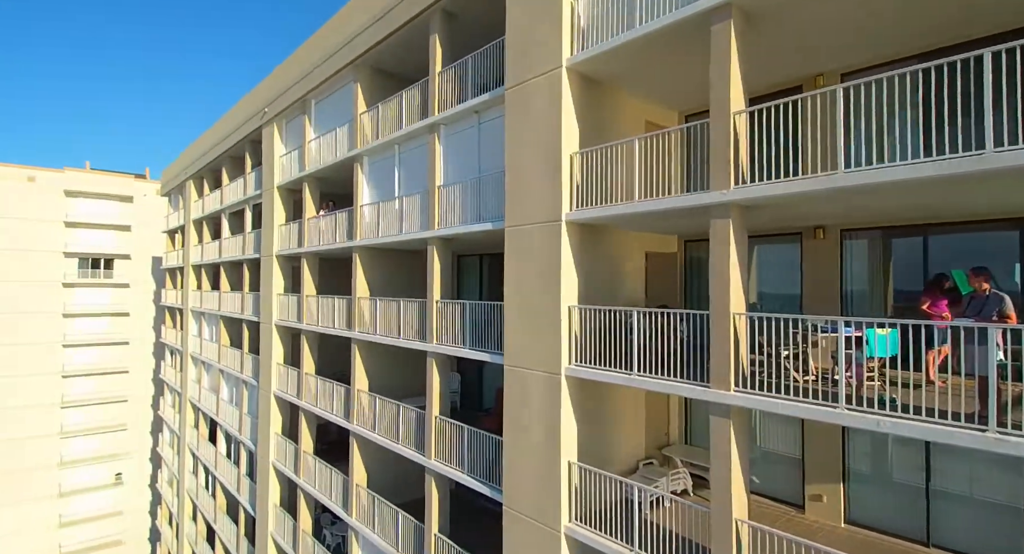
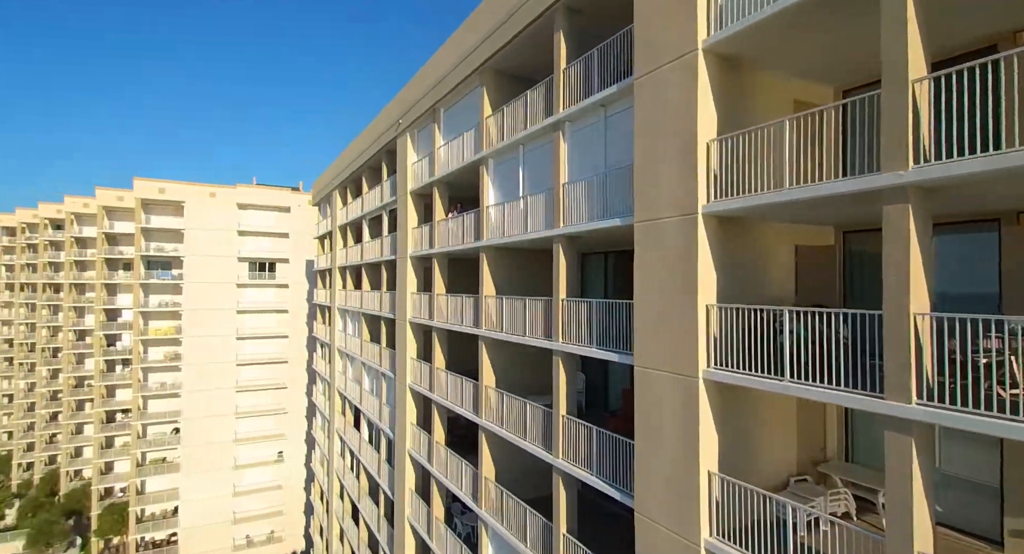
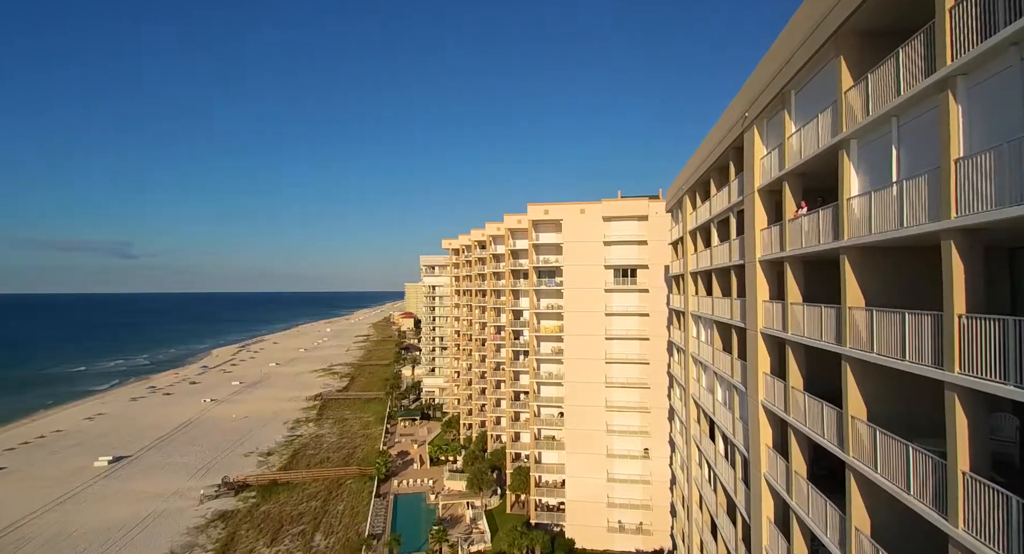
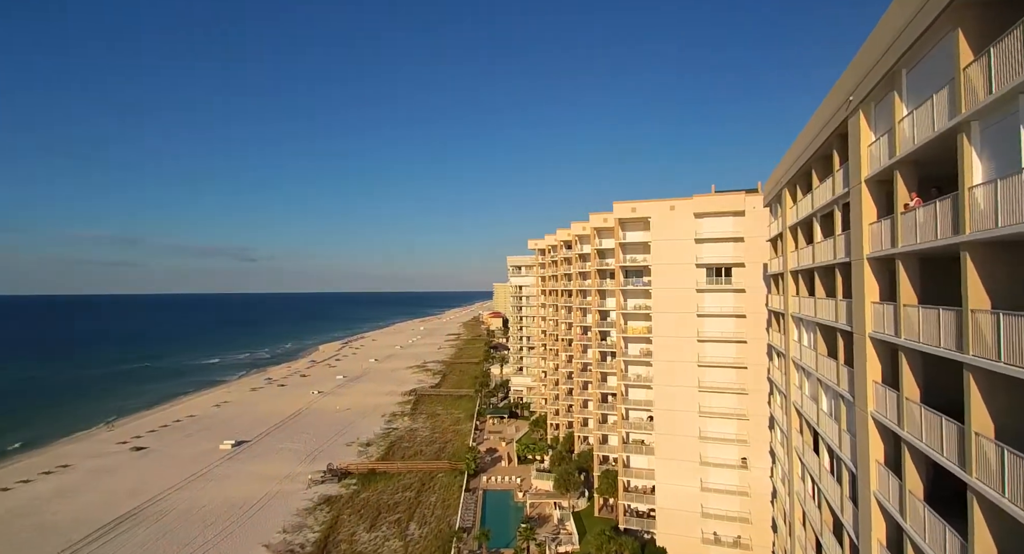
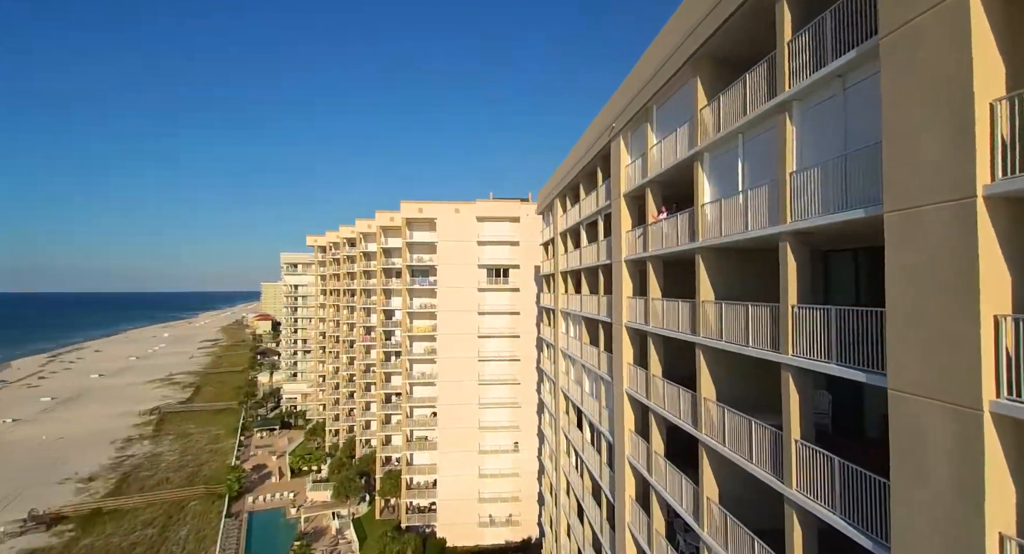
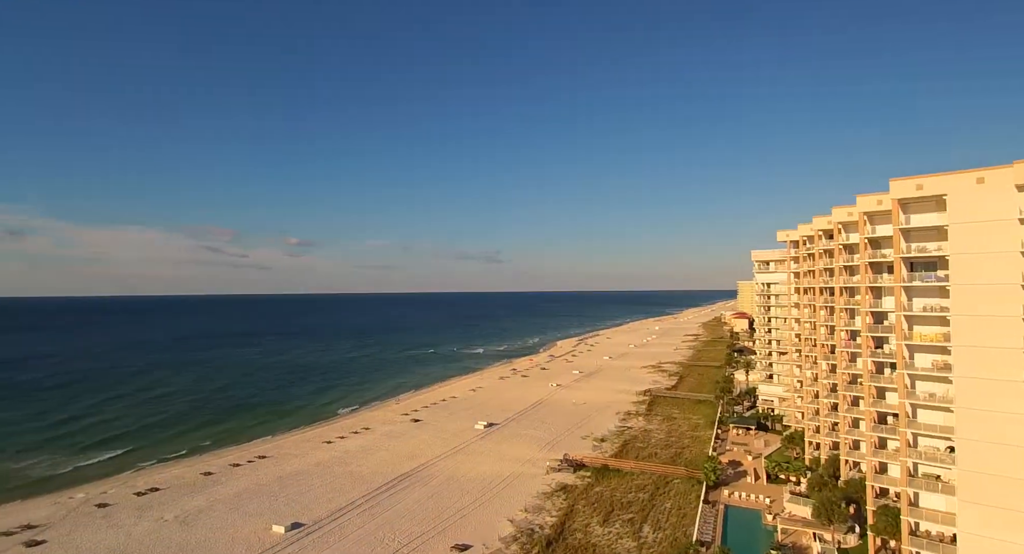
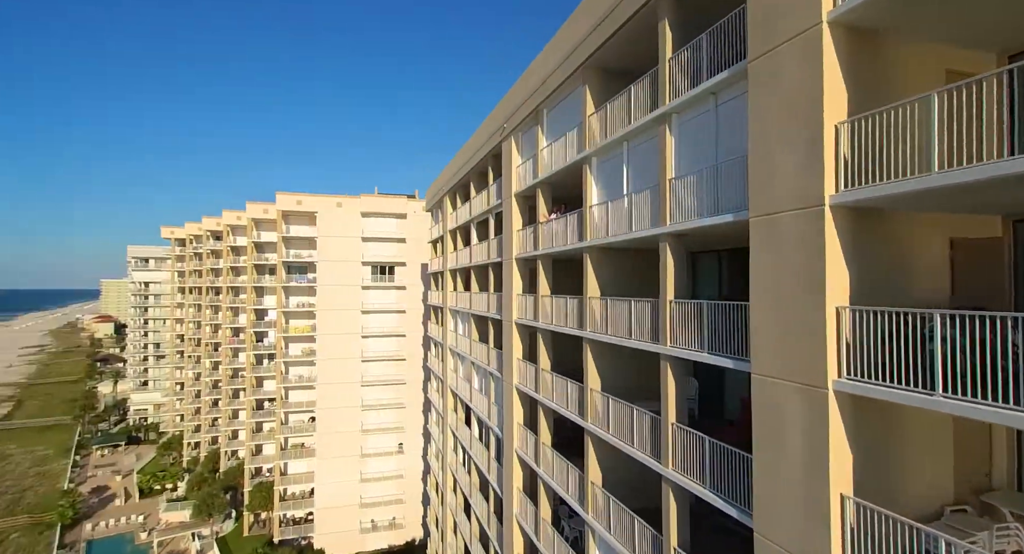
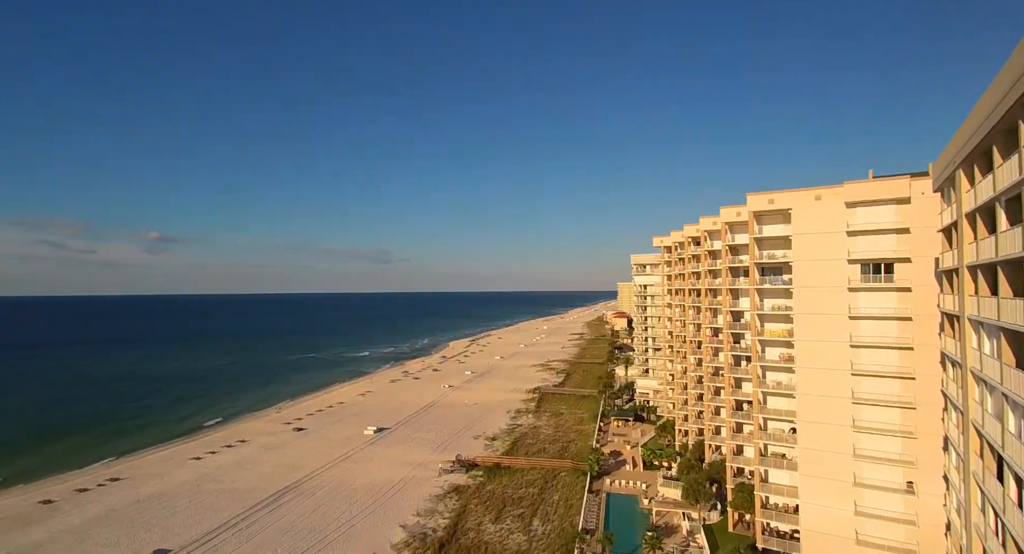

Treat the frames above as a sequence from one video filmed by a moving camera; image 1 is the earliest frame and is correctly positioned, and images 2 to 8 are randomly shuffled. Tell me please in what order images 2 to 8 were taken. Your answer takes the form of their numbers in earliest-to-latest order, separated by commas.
2, 7, 5, 3, 4, 8, 6
